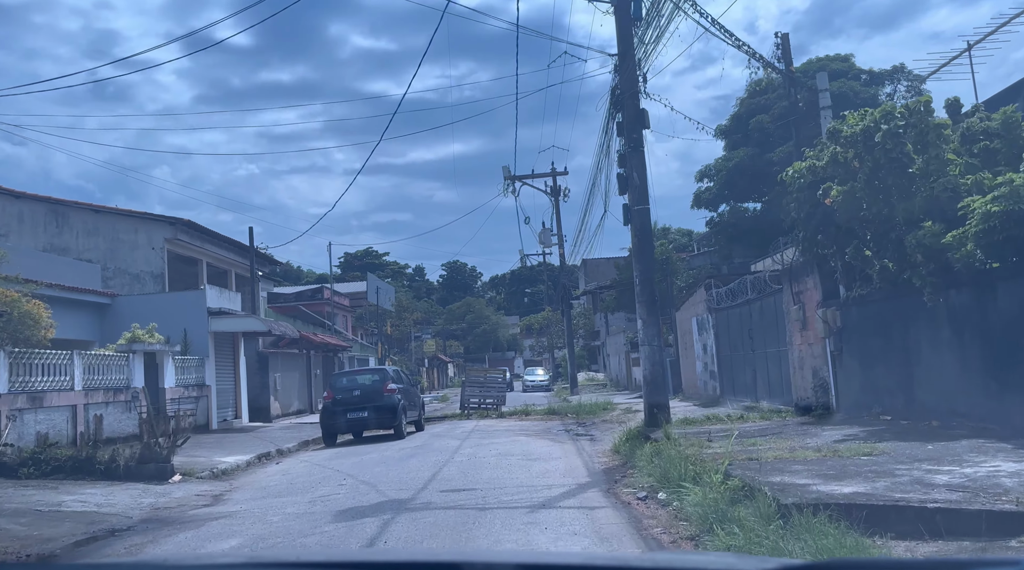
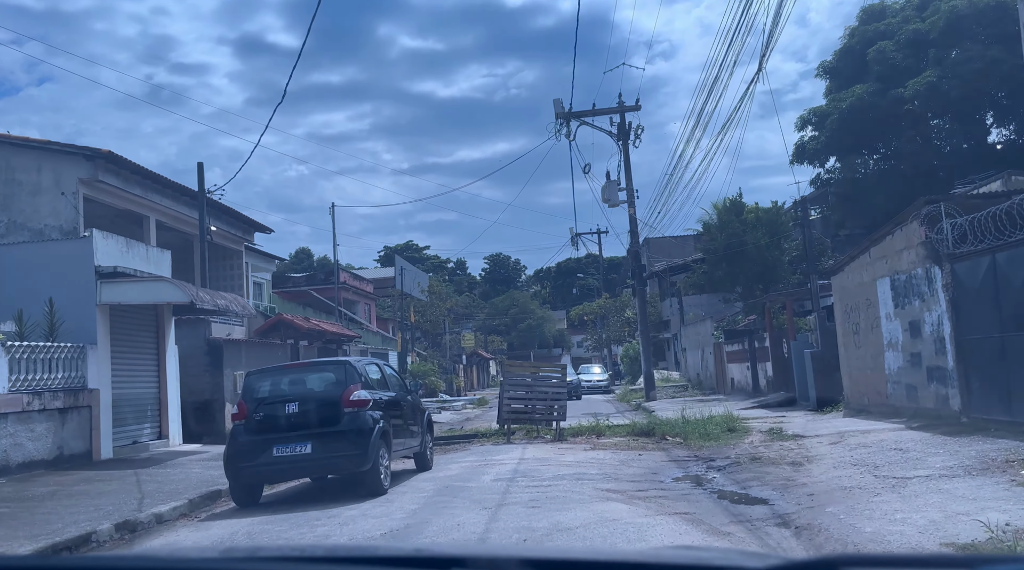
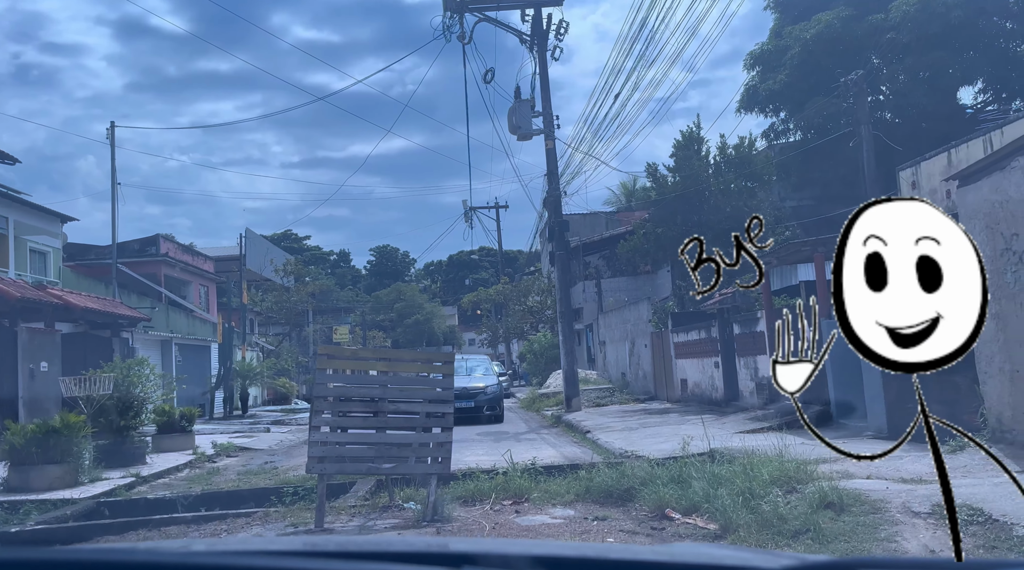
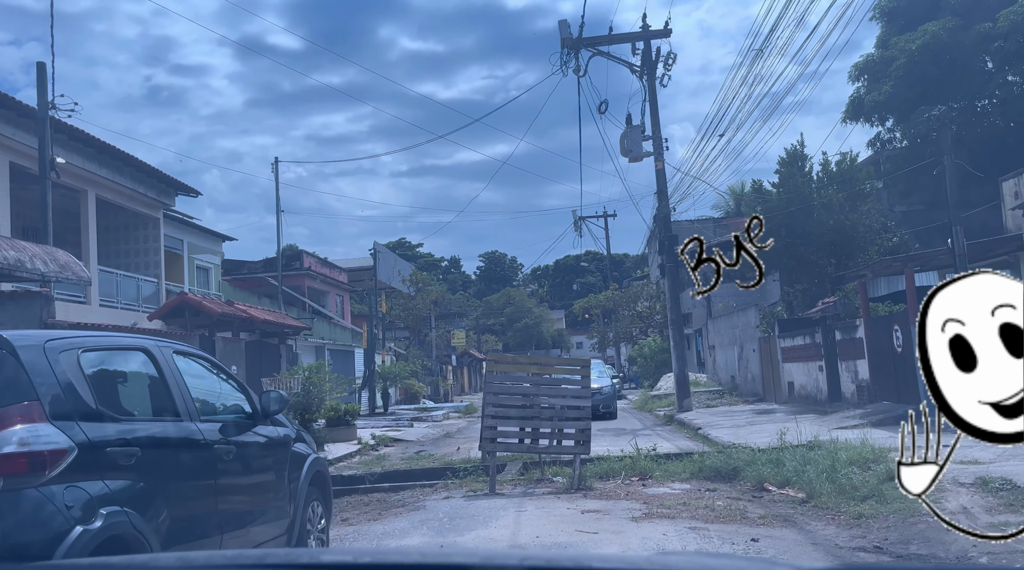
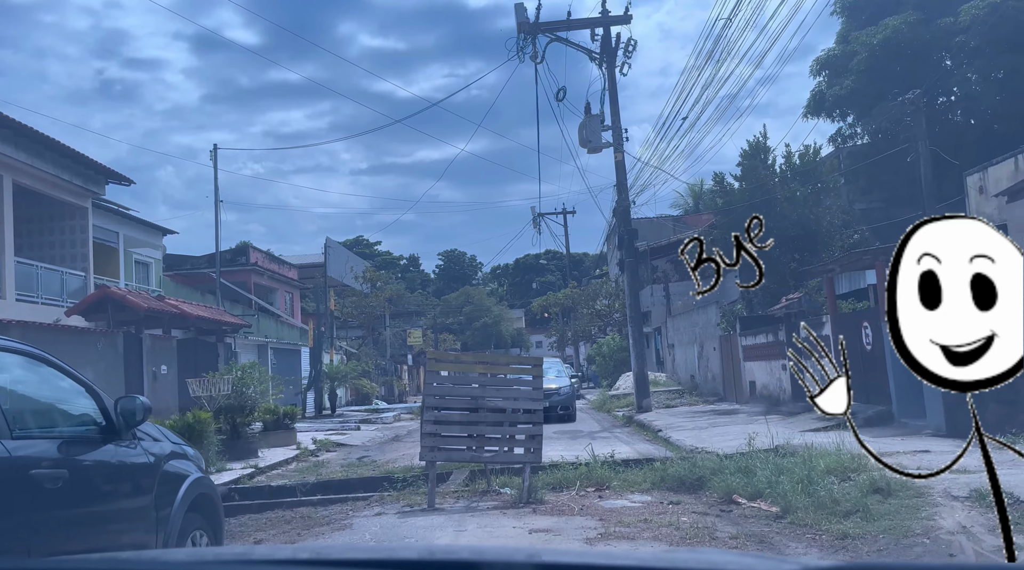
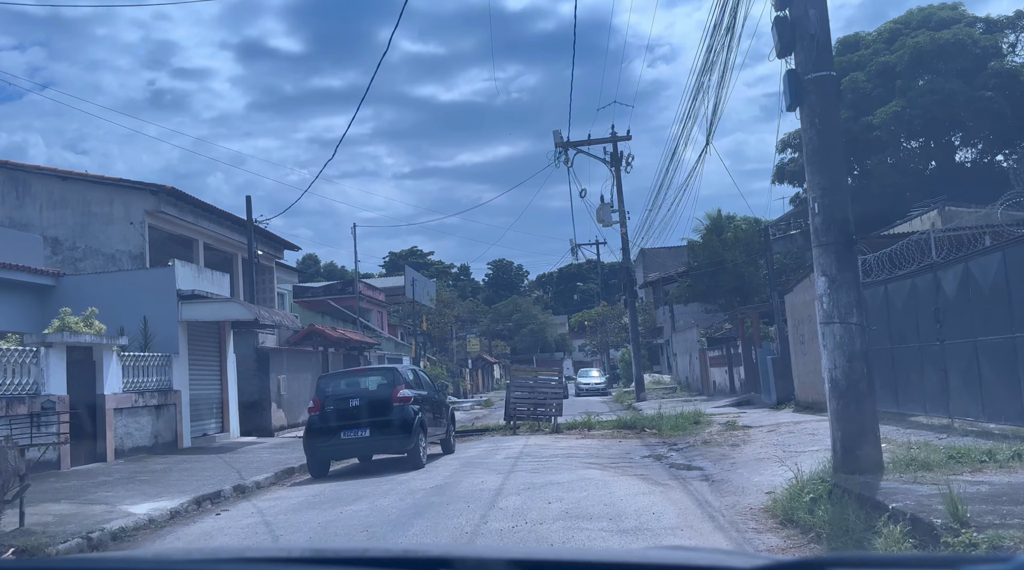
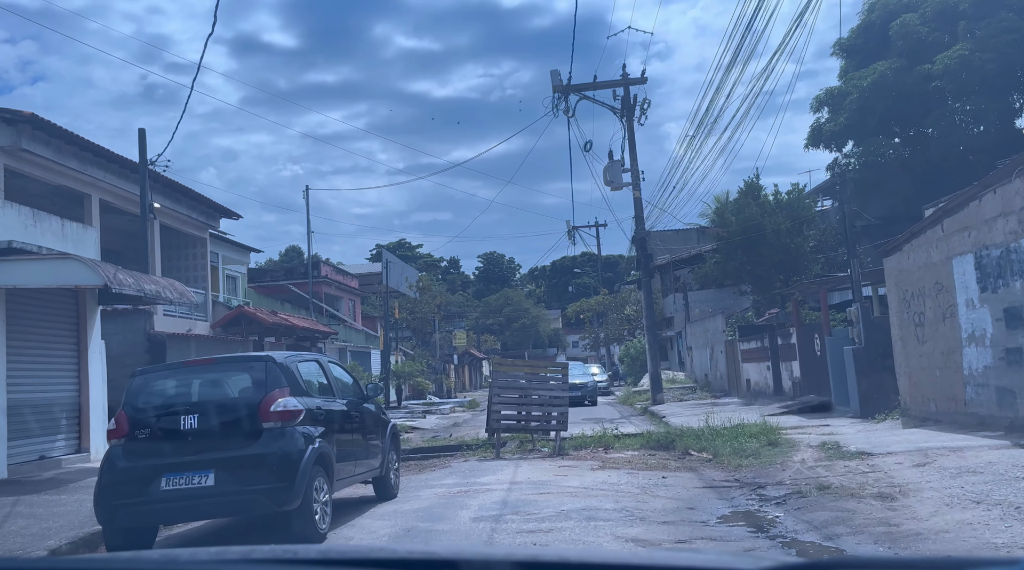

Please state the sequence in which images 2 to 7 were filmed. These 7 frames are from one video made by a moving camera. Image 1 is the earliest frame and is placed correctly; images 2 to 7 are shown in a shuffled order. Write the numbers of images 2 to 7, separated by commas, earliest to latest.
6, 2, 7, 4, 5, 3
